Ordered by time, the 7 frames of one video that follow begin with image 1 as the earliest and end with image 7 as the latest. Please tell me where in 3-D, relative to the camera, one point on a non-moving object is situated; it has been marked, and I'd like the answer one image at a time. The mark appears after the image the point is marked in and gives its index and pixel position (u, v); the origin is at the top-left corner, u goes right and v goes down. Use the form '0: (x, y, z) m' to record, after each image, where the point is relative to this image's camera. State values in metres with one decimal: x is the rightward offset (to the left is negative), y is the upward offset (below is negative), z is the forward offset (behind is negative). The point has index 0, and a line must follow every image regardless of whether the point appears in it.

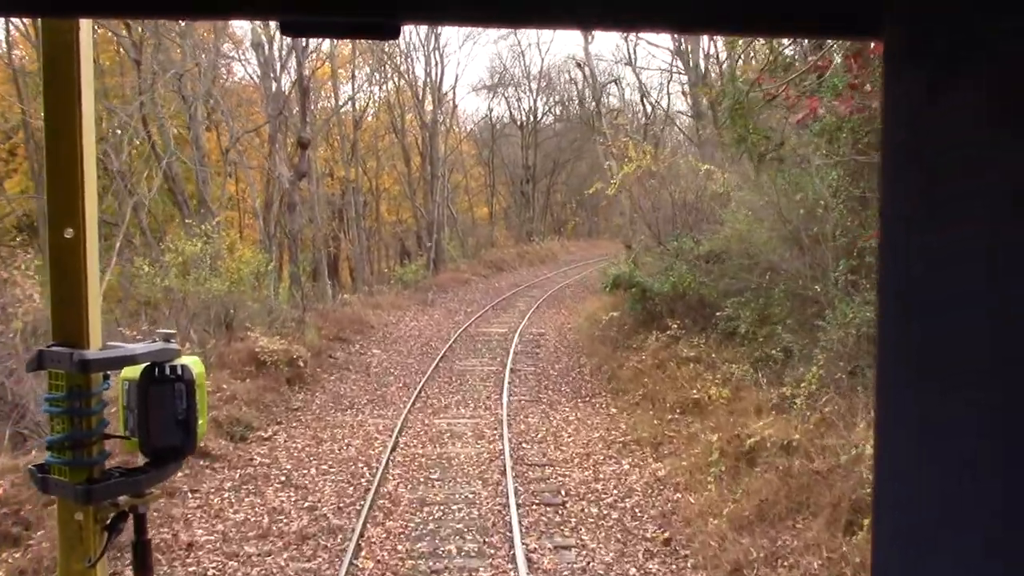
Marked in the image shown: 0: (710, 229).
0: (+3.2, +0.9, +17.2) m
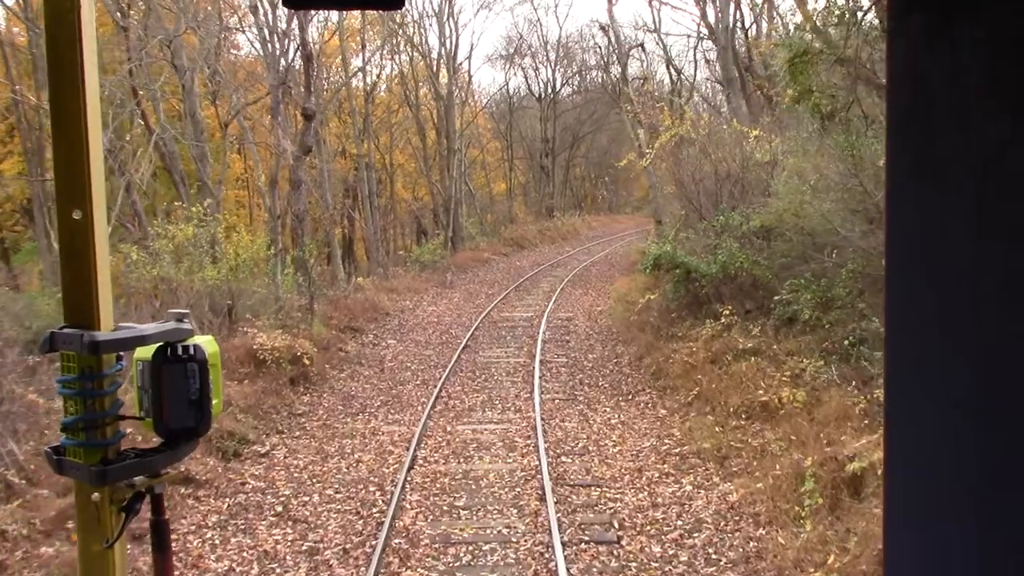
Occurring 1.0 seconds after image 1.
0: (+3.6, +1.2, +15.4) m
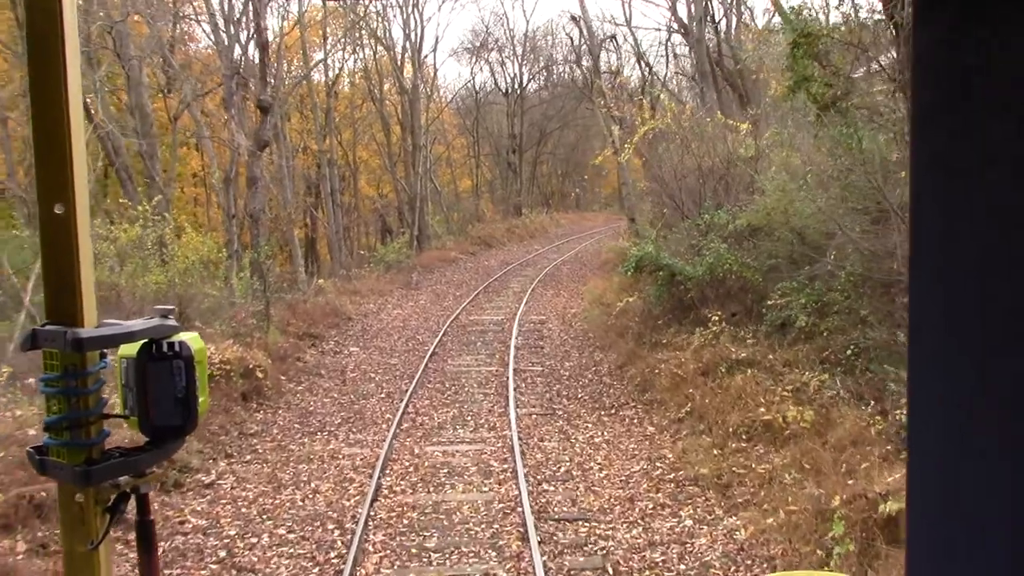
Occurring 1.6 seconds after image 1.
0: (+3.2, +1.2, +14.5) m
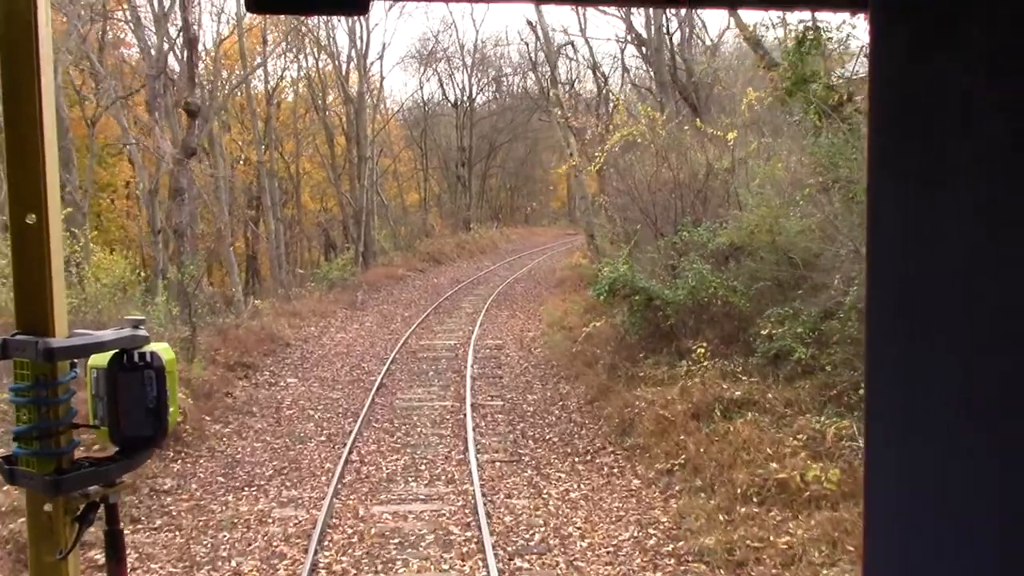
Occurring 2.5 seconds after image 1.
0: (+2.7, +0.9, +13.2) m
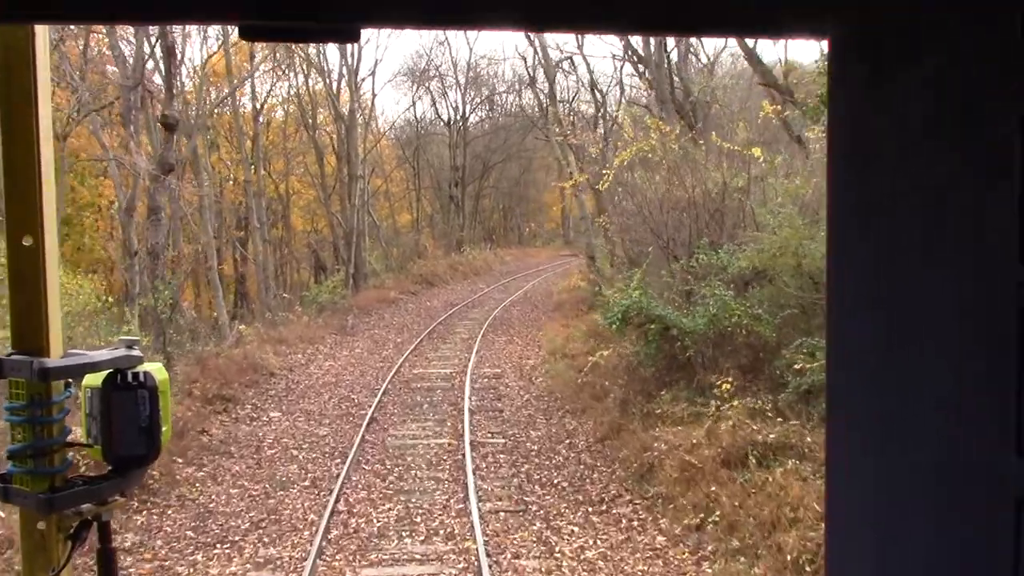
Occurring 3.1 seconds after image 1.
0: (+2.7, +0.6, +12.2) m
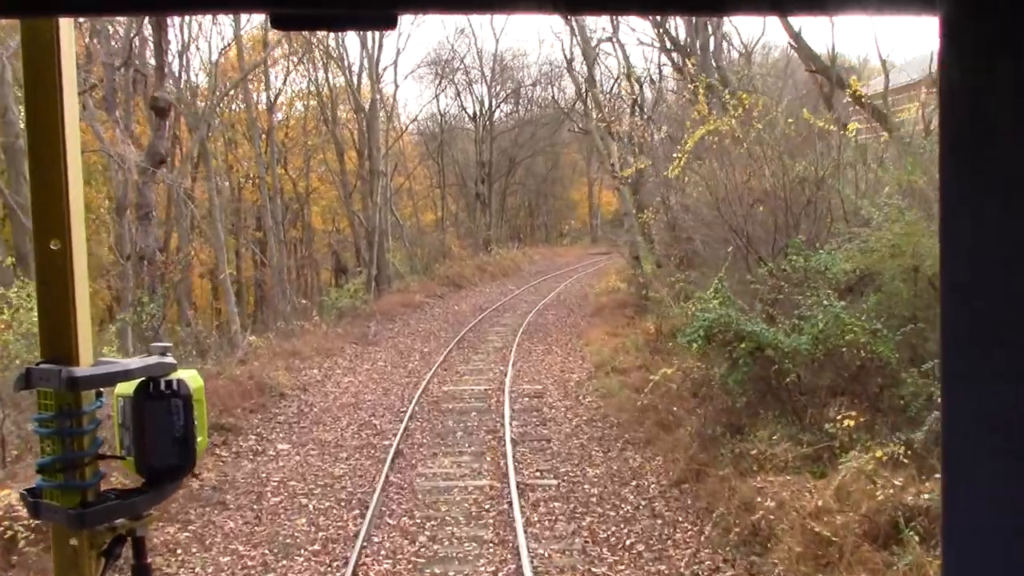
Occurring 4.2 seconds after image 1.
0: (+3.2, +0.5, +10.1) m
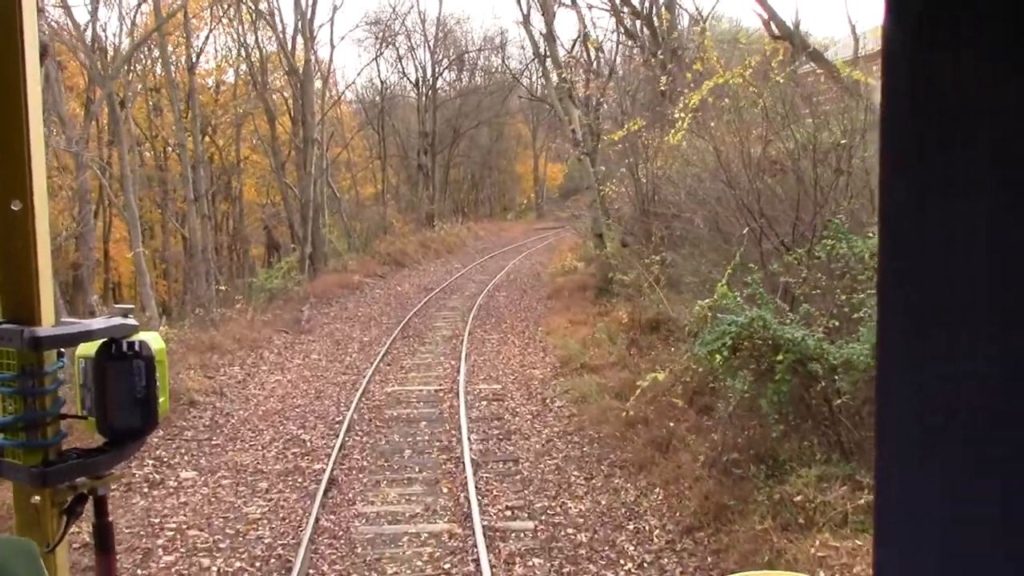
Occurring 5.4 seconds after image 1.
0: (+2.9, +0.6, +8.2) m
